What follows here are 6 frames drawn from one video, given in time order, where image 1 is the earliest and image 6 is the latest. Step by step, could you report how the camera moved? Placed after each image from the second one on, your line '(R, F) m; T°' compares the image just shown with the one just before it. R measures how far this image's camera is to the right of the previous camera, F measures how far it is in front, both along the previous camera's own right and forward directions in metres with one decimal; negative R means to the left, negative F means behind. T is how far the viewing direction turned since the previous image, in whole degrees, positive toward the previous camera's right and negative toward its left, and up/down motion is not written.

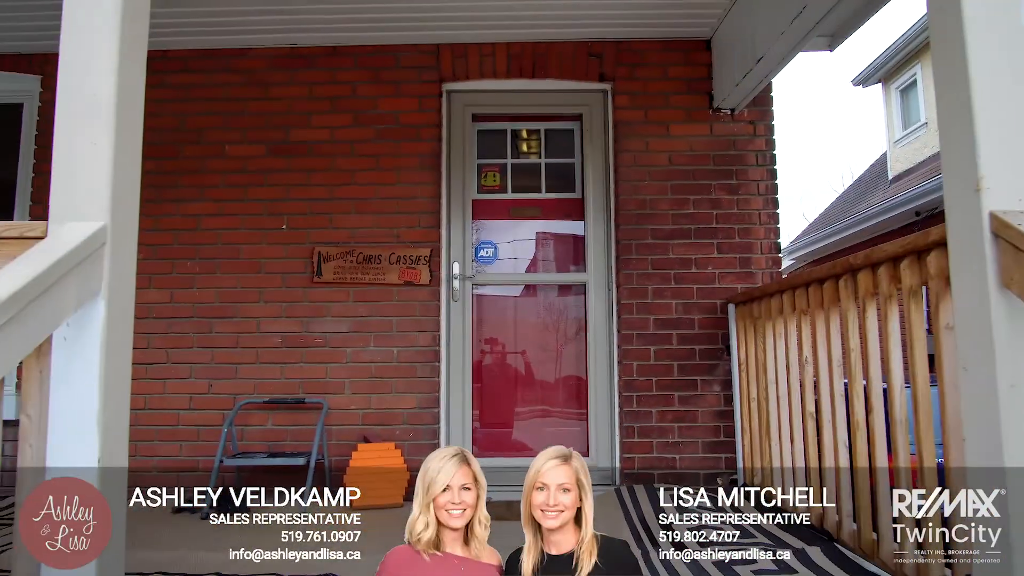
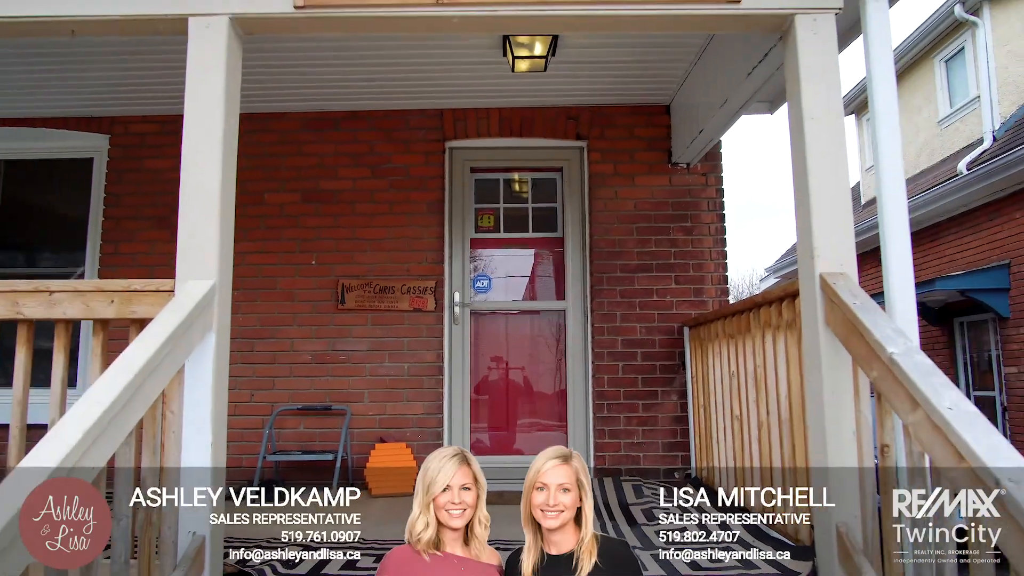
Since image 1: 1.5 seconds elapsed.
(+0.1, -0.7) m; 0°
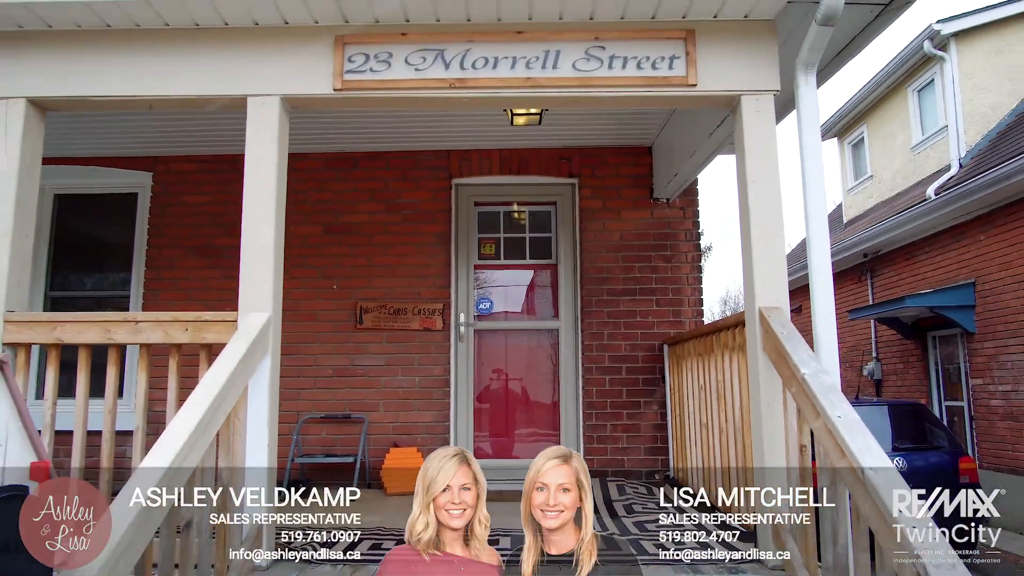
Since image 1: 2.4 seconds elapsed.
(0.0, -0.6) m; 0°
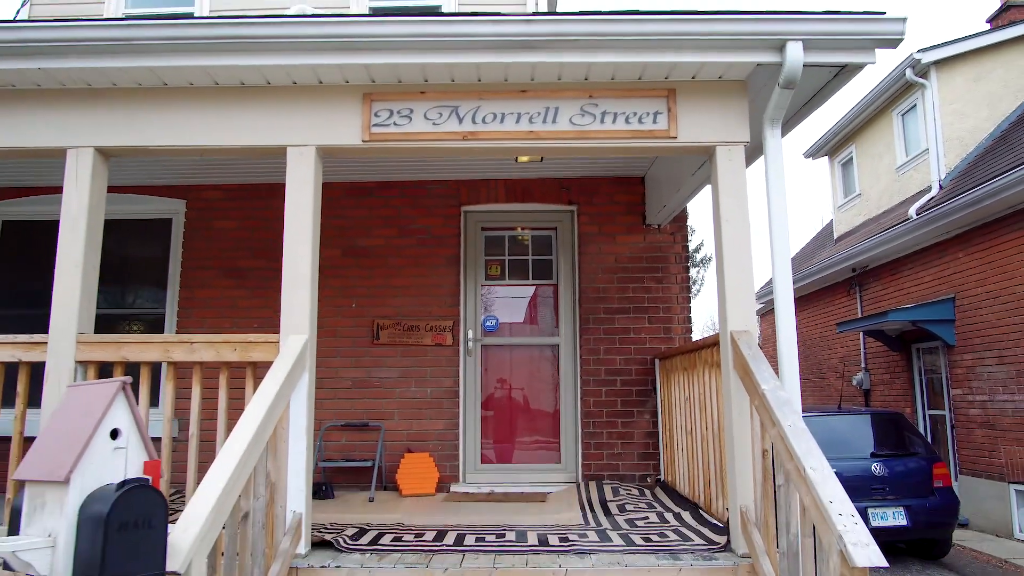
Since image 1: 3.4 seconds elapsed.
(0.0, -0.5) m; 0°
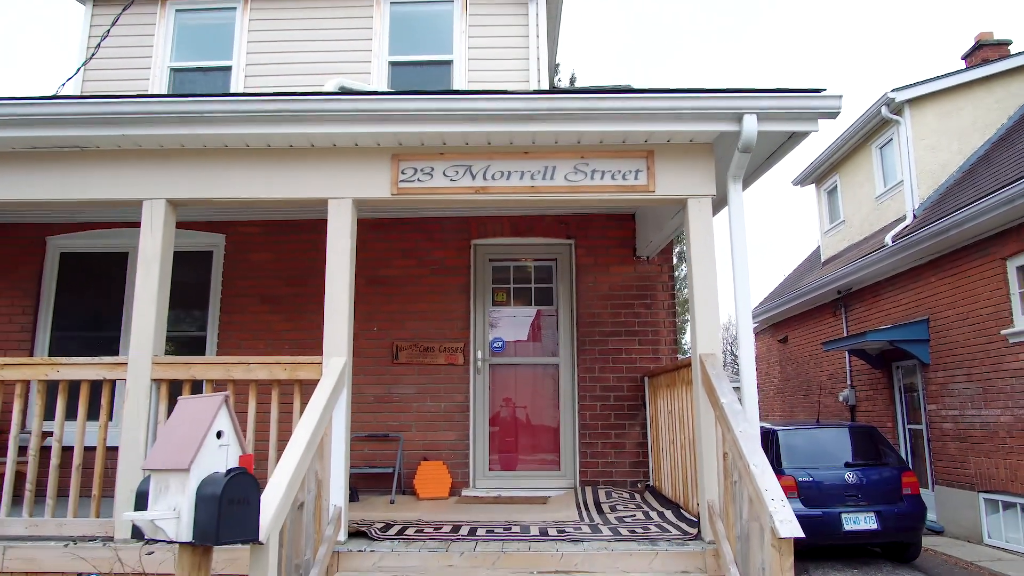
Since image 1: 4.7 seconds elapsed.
(0.0, -0.7) m; 0°
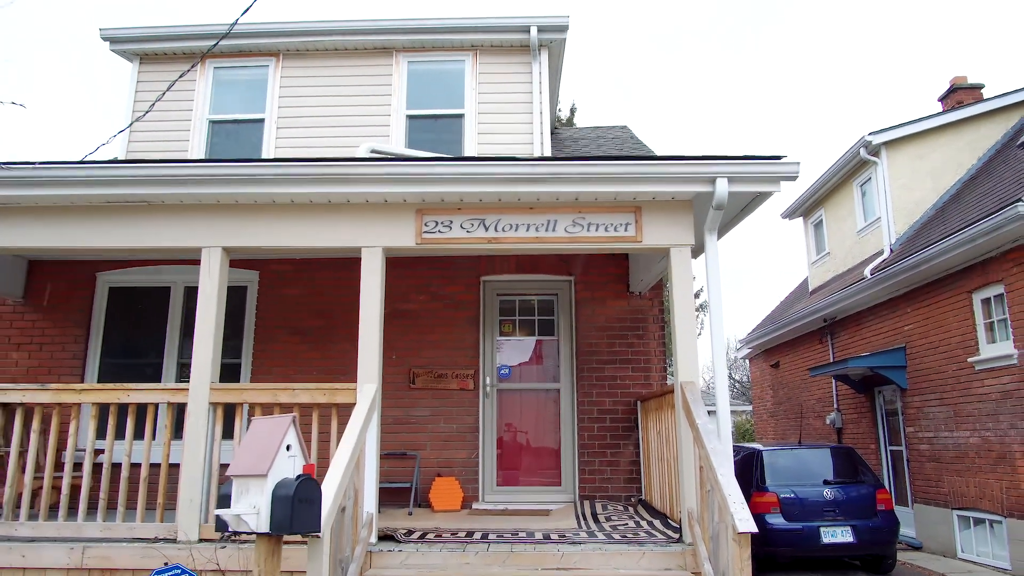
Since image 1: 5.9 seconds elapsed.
(0.0, -0.7) m; 0°
